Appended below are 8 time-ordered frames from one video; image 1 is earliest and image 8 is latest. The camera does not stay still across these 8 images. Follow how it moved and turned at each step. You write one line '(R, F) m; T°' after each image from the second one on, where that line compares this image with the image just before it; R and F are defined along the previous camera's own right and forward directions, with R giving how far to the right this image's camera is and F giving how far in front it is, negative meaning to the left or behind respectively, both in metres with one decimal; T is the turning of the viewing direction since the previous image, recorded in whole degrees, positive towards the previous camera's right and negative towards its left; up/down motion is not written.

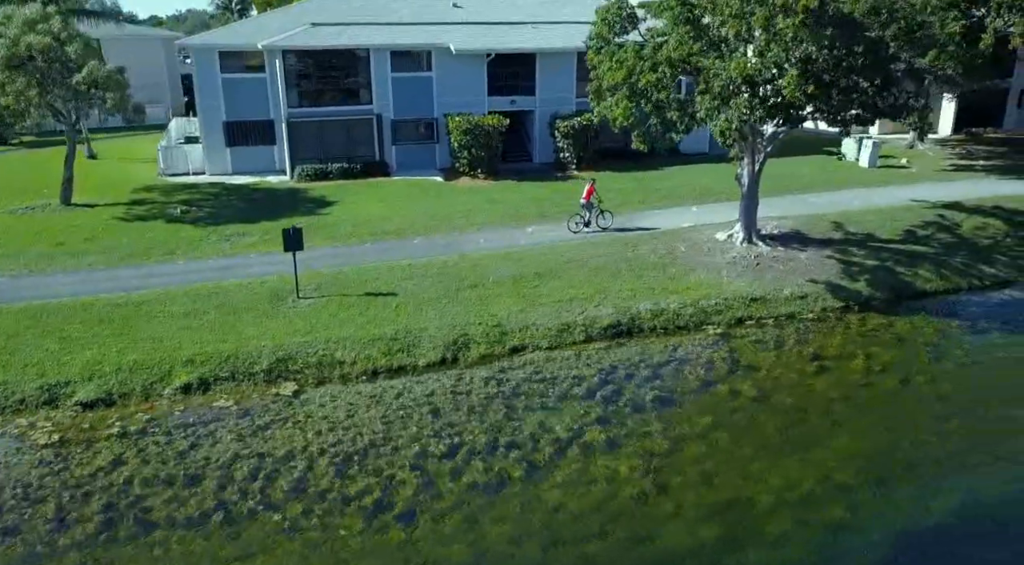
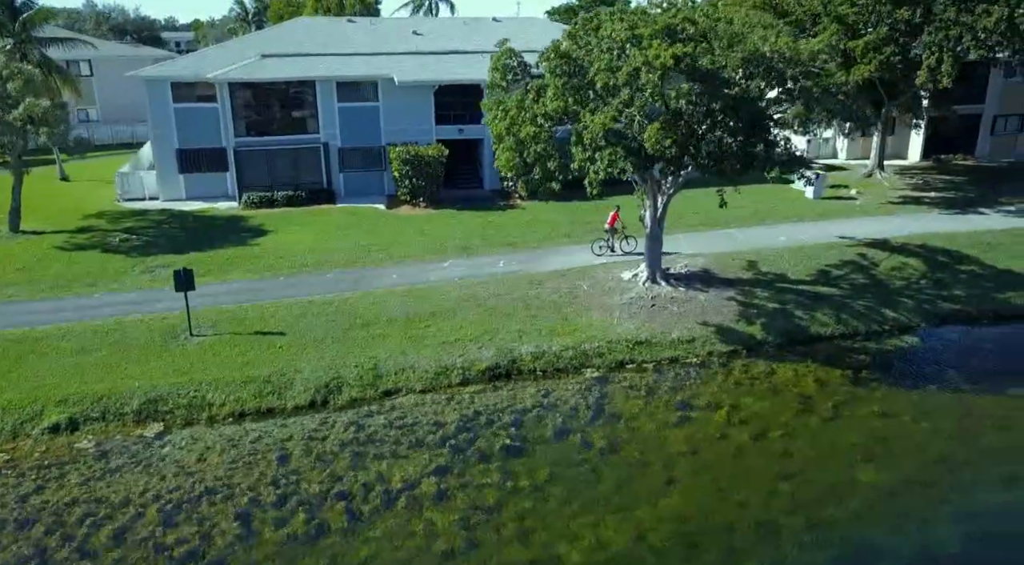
(+3.2, -0.3) m; -2°
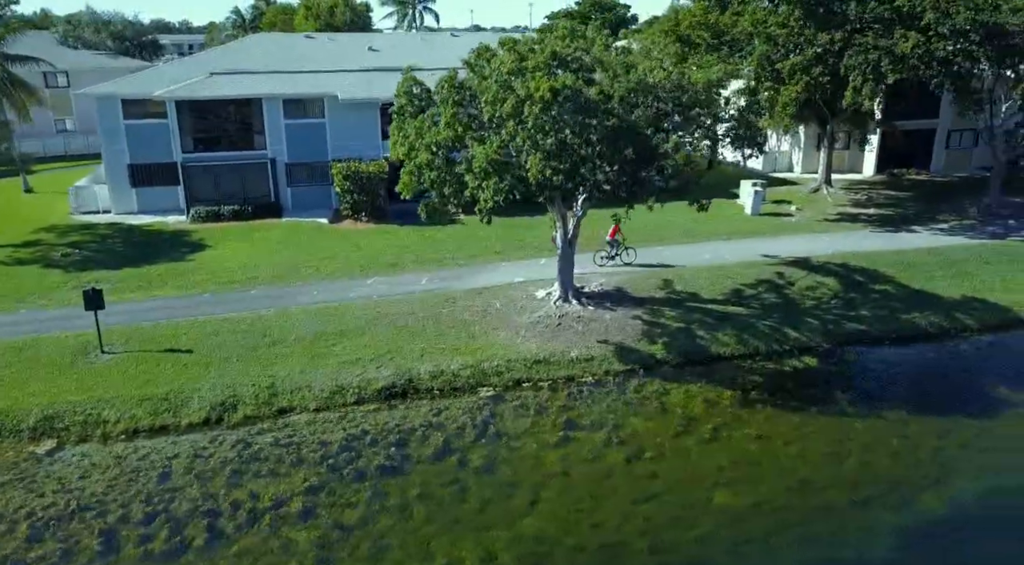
(+2.5, -0.5) m; -1°
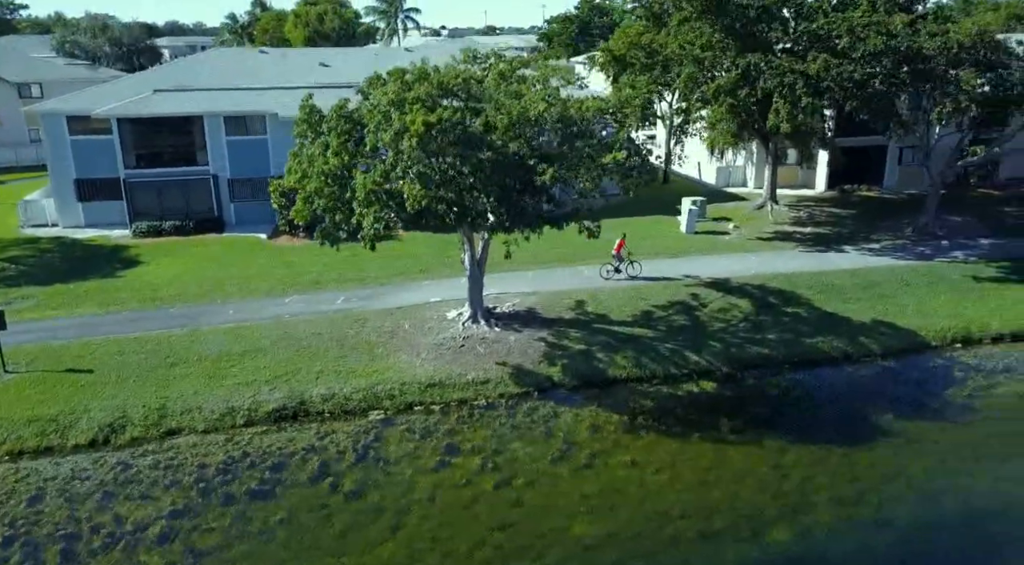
(+2.7, -0.2) m; -1°
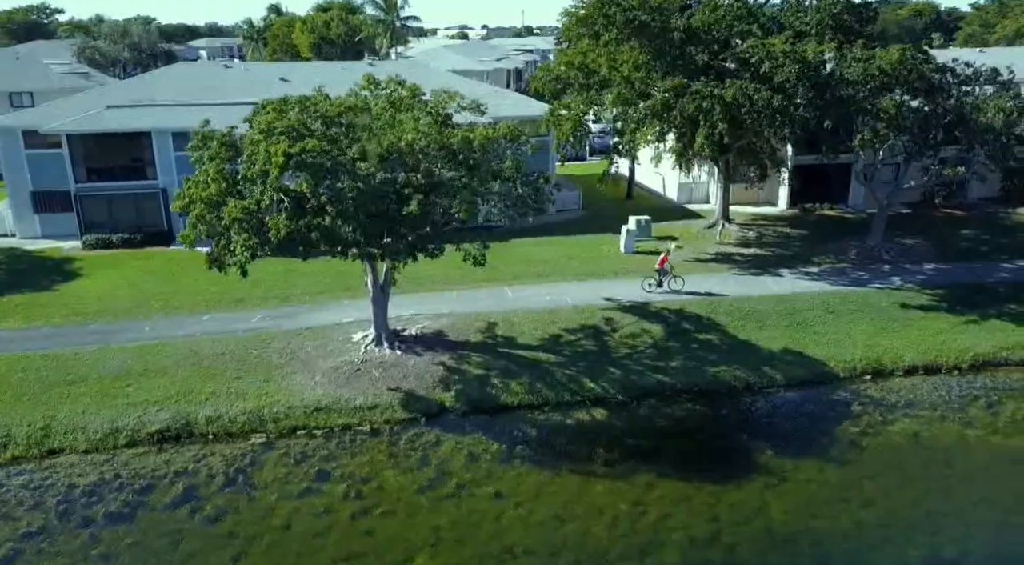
(+3.4, 0.0) m; -2°
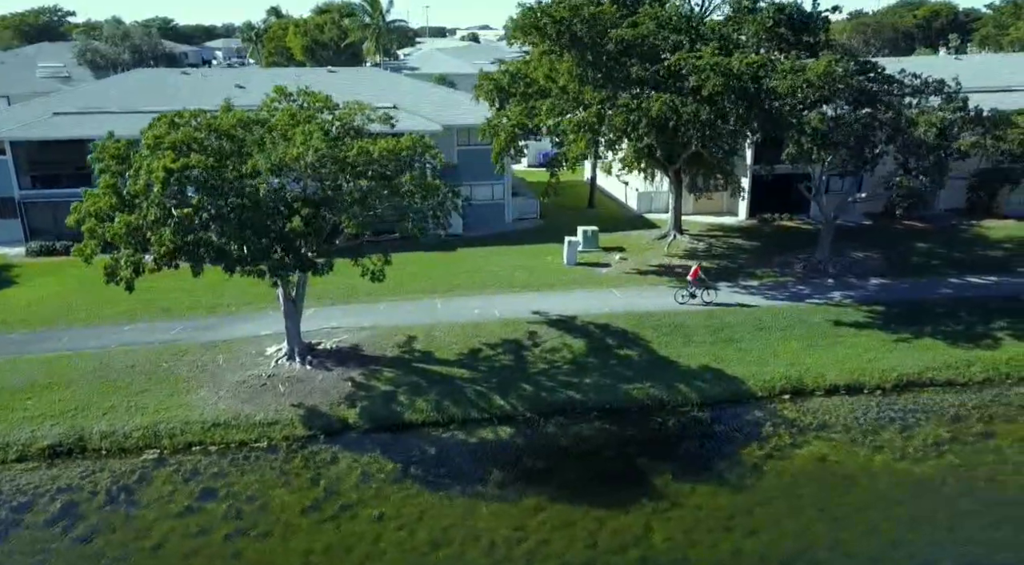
(+2.6, +0.3) m; -1°
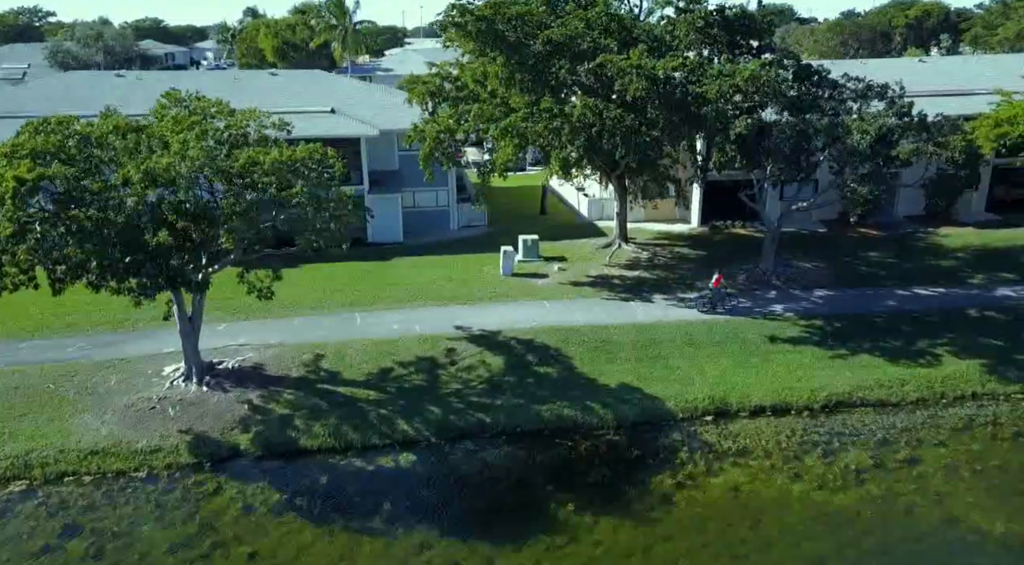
(+2.1, +1.1) m; 0°
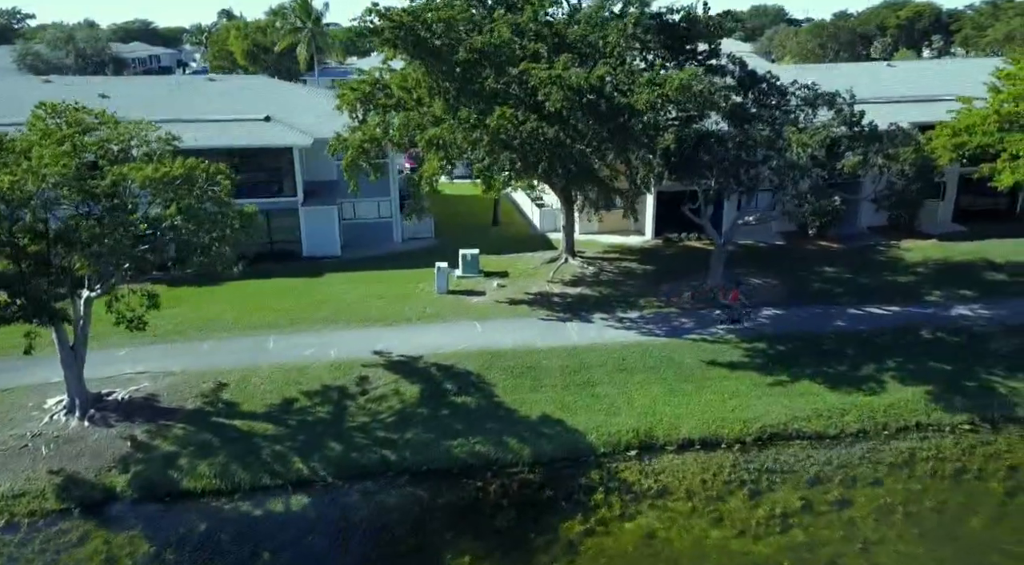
(+1.9, +1.4) m; 0°
